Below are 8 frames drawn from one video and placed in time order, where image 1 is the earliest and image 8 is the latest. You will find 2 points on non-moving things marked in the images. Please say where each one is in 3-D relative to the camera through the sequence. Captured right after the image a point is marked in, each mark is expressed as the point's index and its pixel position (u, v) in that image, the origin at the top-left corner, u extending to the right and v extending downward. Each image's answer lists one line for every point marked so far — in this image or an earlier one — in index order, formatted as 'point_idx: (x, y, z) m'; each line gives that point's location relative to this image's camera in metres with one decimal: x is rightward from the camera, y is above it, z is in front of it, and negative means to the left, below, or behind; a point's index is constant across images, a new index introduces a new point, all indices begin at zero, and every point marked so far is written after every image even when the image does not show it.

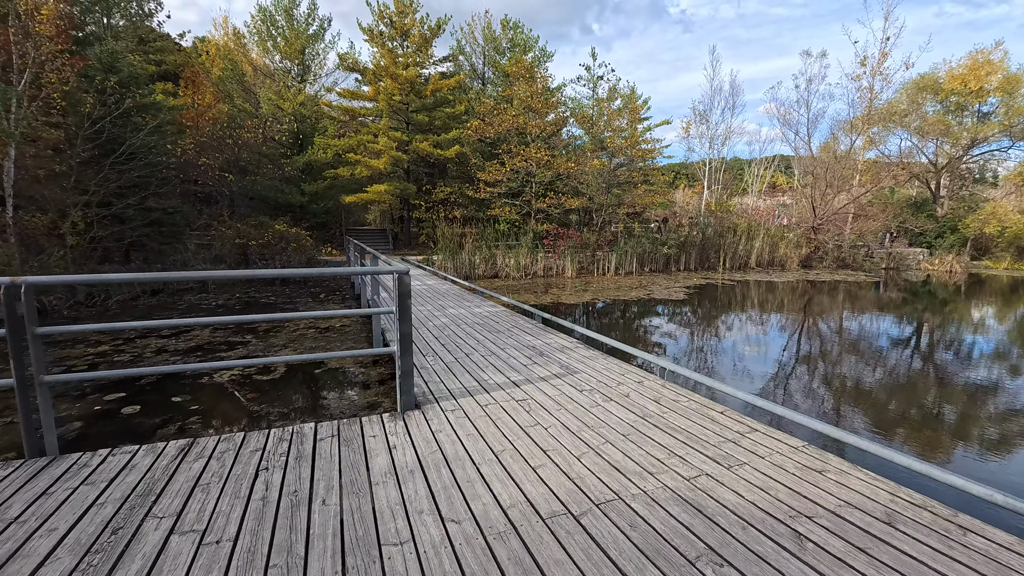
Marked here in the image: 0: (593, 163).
0: (+2.3, +3.5, +13.4) m
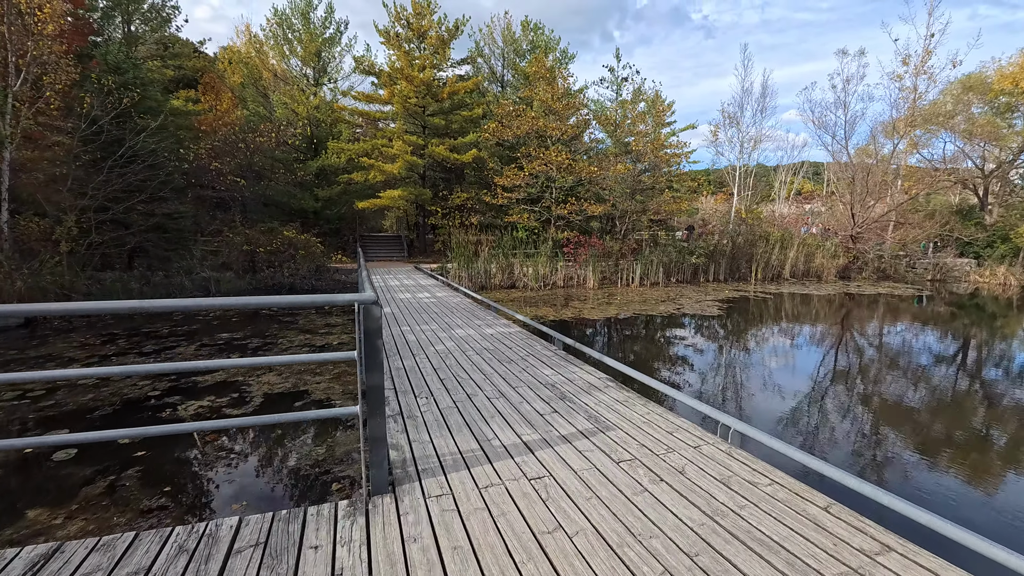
0: (+2.9, +3.2, +12.7) m
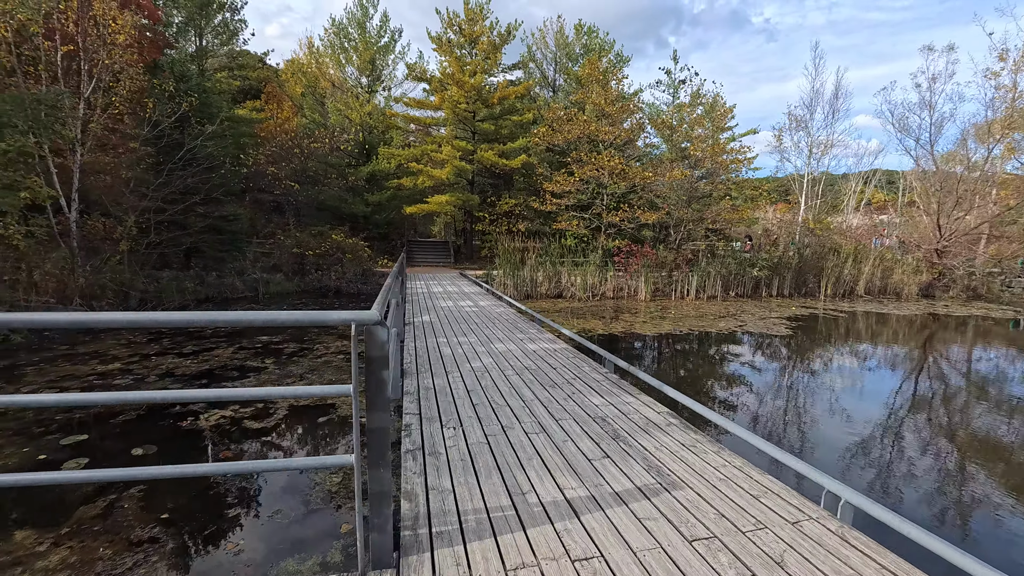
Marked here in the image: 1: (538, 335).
0: (+4.1, +2.9, +12.0) m
1: (+0.2, -0.4, +4.4) m
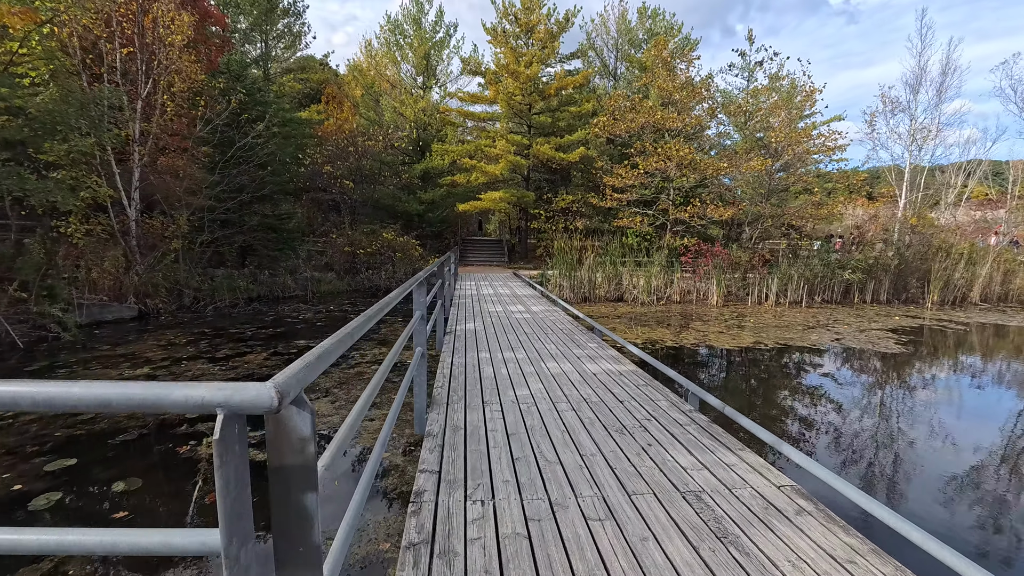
0: (+5.4, +2.8, +10.8) m
1: (+0.7, -0.5, +3.7) m
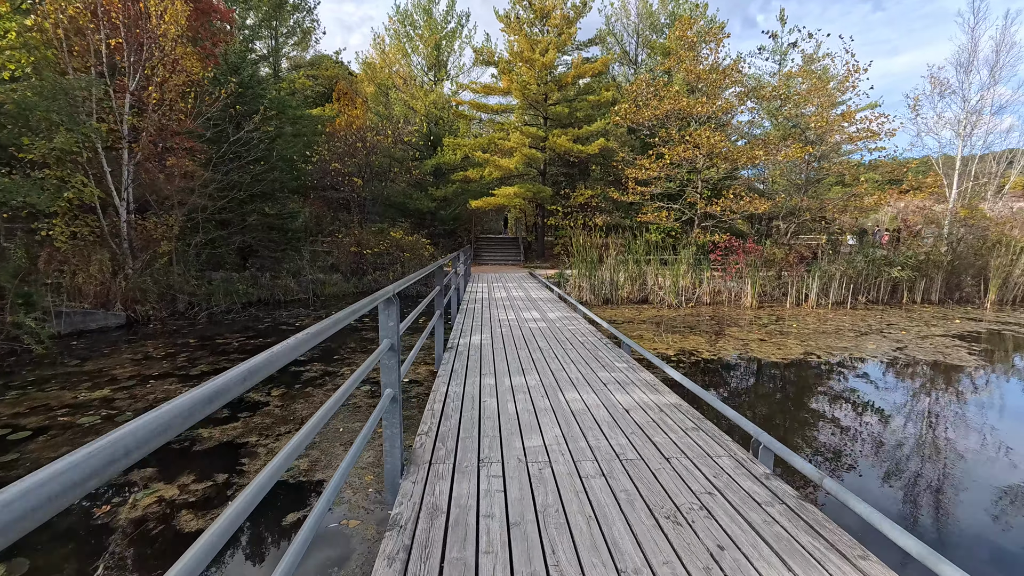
0: (+5.7, +2.8, +9.9) m
1: (+0.7, -0.5, +3.0) m
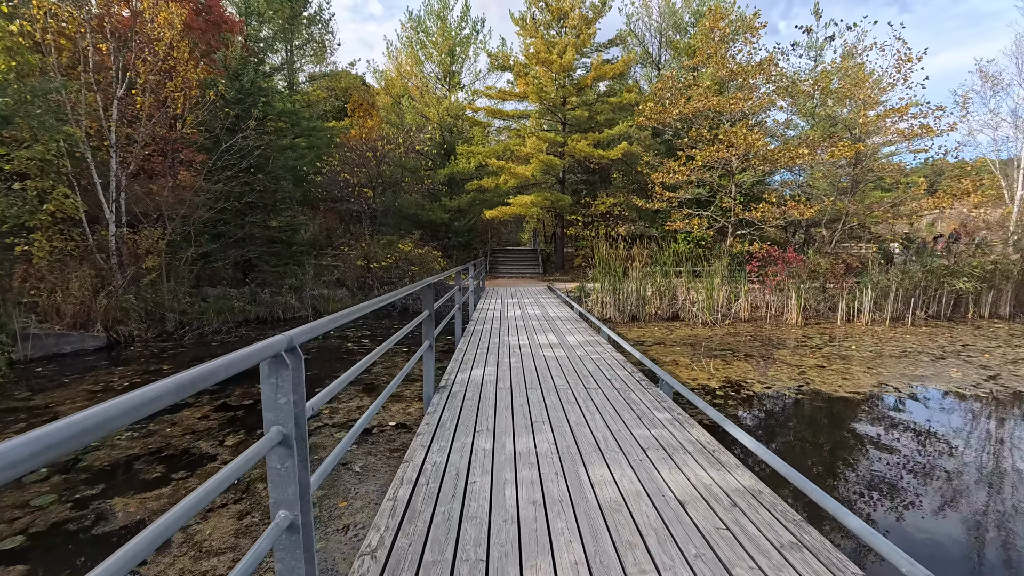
0: (+6.0, +2.6, +9.0) m
1: (+0.8, -0.6, +2.3) m
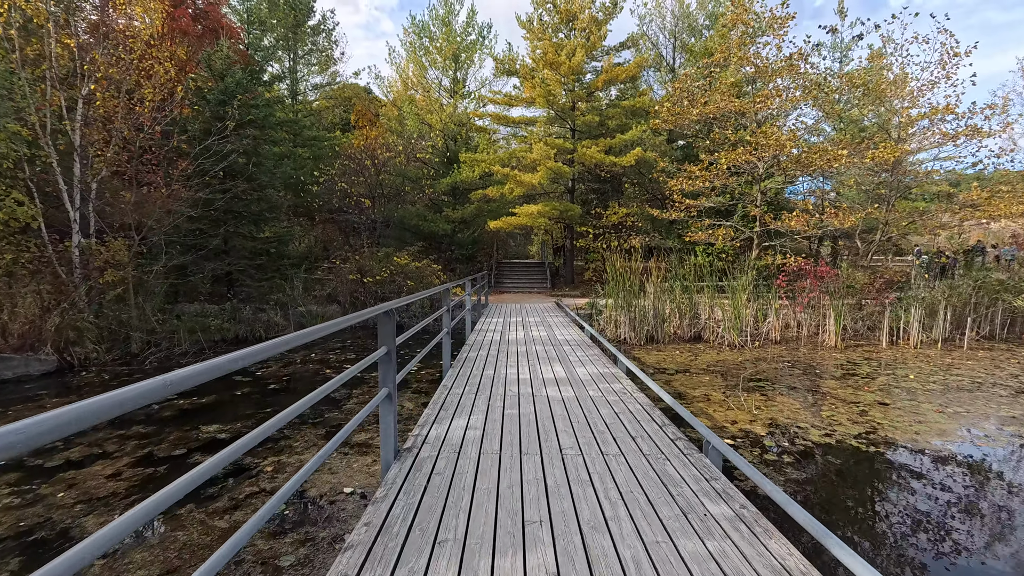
0: (+6.1, +2.3, +8.2) m
1: (+0.7, -0.7, +1.5) m
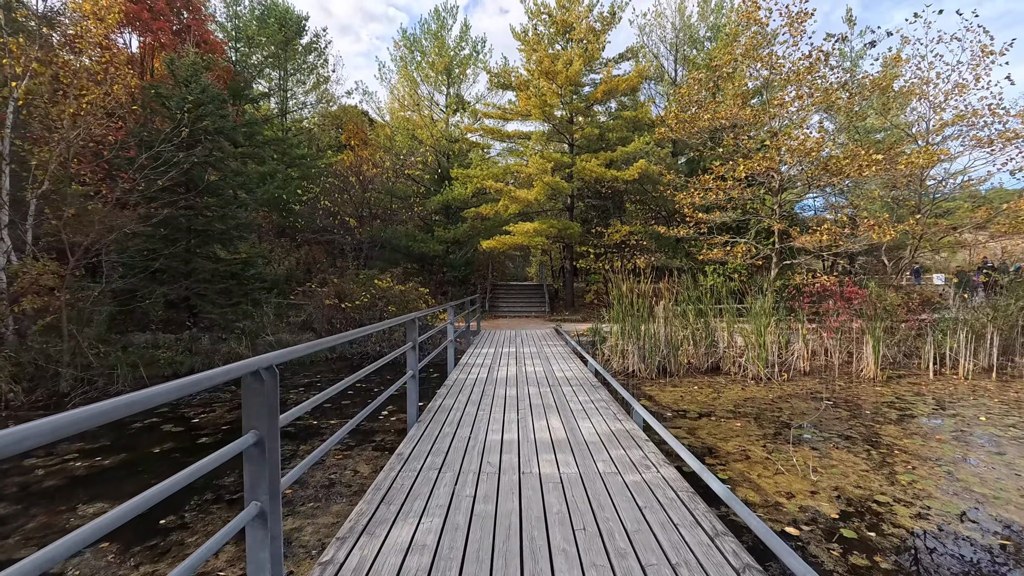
0: (+6.0, +1.9, +7.5) m
1: (+0.6, -0.8, +0.7) m
